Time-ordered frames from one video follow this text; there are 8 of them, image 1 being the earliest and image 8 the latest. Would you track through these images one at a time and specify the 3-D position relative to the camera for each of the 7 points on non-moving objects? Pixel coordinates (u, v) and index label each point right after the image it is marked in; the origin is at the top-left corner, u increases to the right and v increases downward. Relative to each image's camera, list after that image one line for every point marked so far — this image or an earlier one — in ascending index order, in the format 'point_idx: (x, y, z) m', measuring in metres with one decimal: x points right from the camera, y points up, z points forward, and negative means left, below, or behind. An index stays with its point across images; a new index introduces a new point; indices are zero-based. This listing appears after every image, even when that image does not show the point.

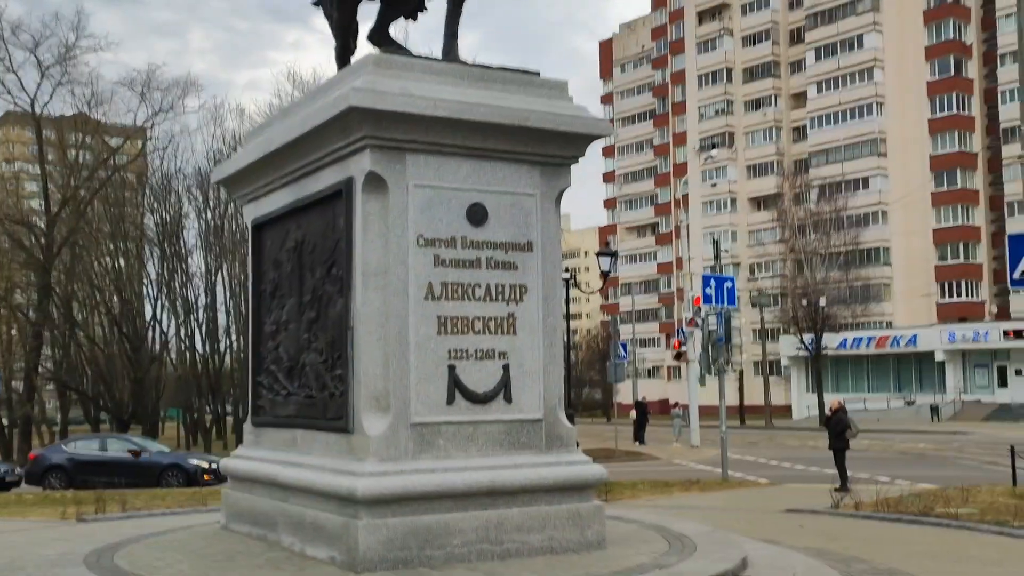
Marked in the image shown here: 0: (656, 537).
0: (+1.3, -2.3, +9.9) m
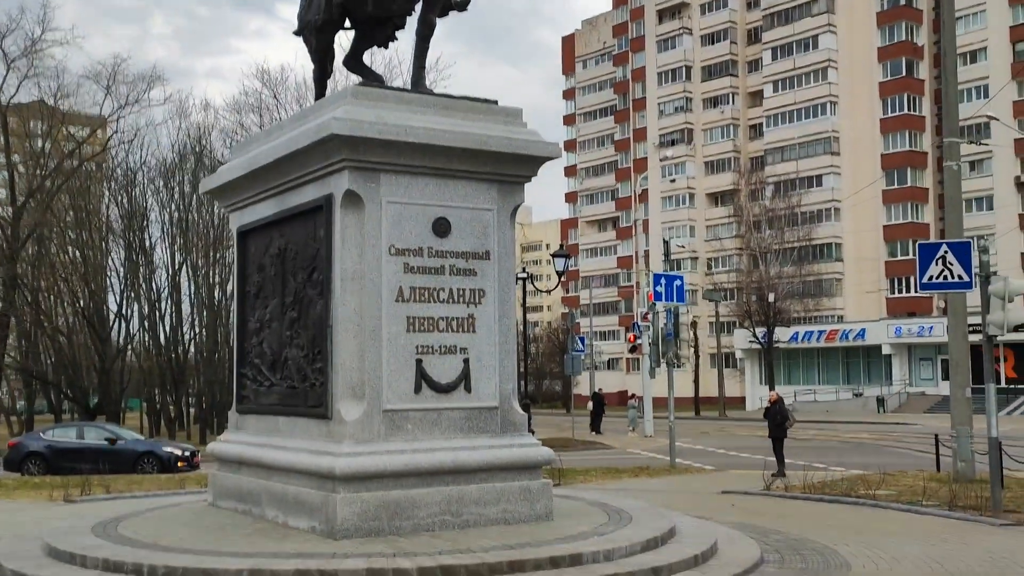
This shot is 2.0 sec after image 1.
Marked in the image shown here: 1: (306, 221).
0: (+0.9, -2.3, +11.2) m
1: (-2.0, +0.7, +10.7) m
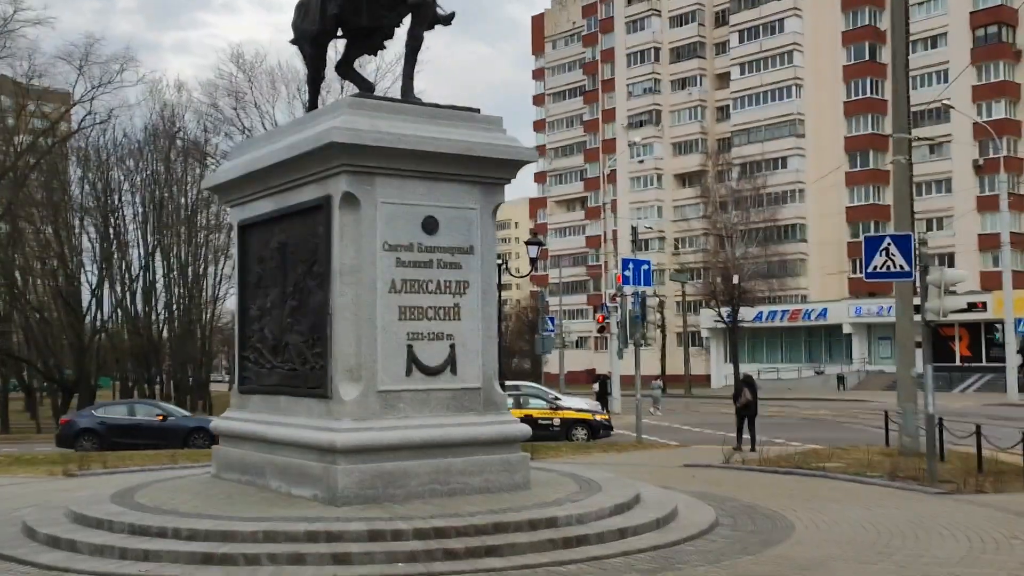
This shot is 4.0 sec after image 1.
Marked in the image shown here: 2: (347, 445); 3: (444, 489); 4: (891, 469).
0: (+0.7, -2.2, +12.4) m
1: (-2.2, +0.8, +11.7) m
2: (-1.6, -1.5, +10.4) m
3: (-0.7, -2.0, +10.9) m
4: (+5.8, -2.8, +16.5) m
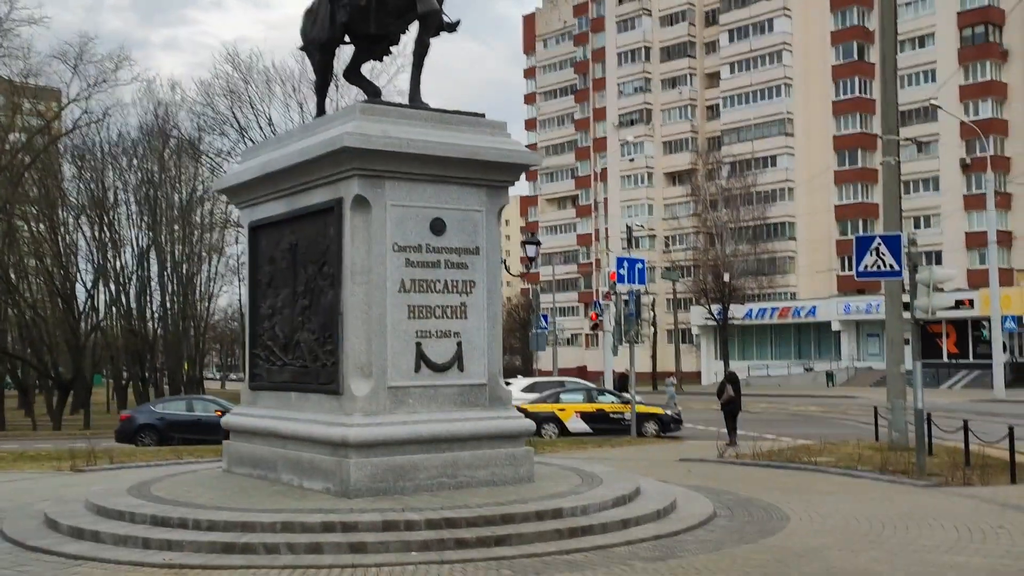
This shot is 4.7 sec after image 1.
0: (+0.7, -2.2, +12.8) m
1: (-2.2, +0.8, +12.0) m
2: (-1.5, -1.5, +10.8) m
3: (-0.6, -2.0, +11.3) m
4: (+5.8, -2.8, +17.0) m
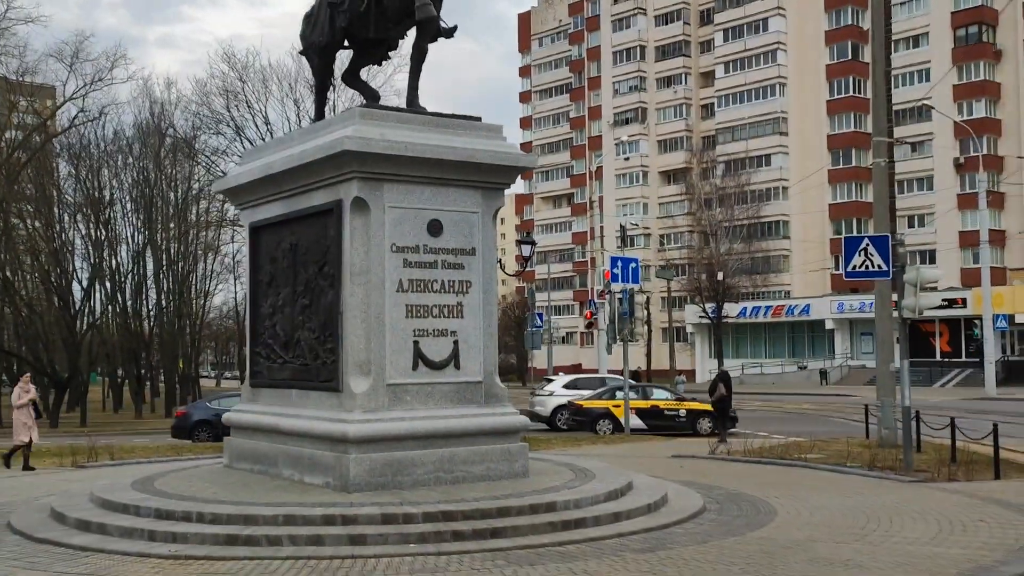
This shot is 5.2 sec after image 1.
0: (+0.6, -2.2, +13.1) m
1: (-2.2, +0.8, +12.3) m
2: (-1.6, -1.5, +11.1) m
3: (-0.7, -2.0, +11.6) m
4: (+5.8, -2.8, +17.3) m
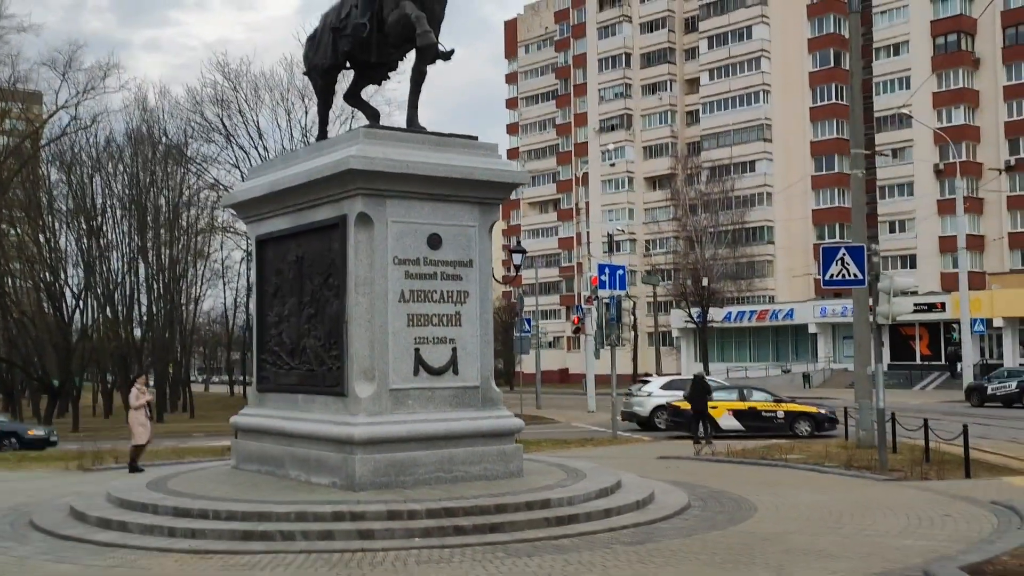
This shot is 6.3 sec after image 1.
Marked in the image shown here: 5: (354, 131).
0: (+0.6, -2.3, +13.8) m
1: (-2.3, +0.6, +13.0) m
2: (-1.6, -1.6, +11.7) m
3: (-0.7, -2.1, +12.3) m
4: (+5.6, -2.9, +18.1) m
5: (-1.9, +1.8, +12.6) m
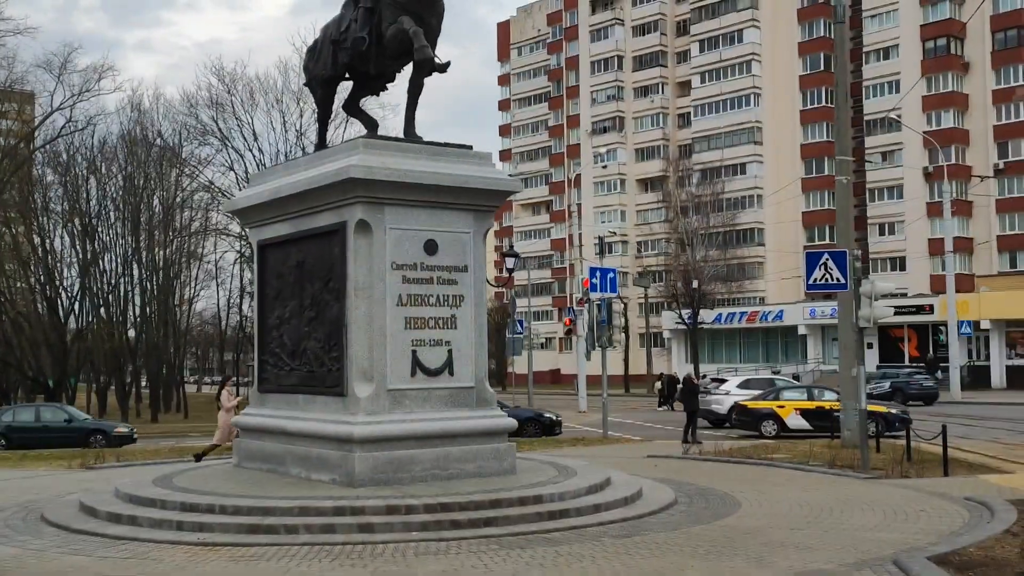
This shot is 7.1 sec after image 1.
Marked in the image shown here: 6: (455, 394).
0: (+0.5, -2.4, +14.3) m
1: (-2.4, +0.6, +13.5) m
2: (-1.7, -1.7, +12.2) m
3: (-0.8, -2.2, +12.8) m
4: (+5.5, -3.0, +18.6) m
5: (-1.9, +1.8, +13.1) m
6: (-0.7, -1.3, +13.3) m
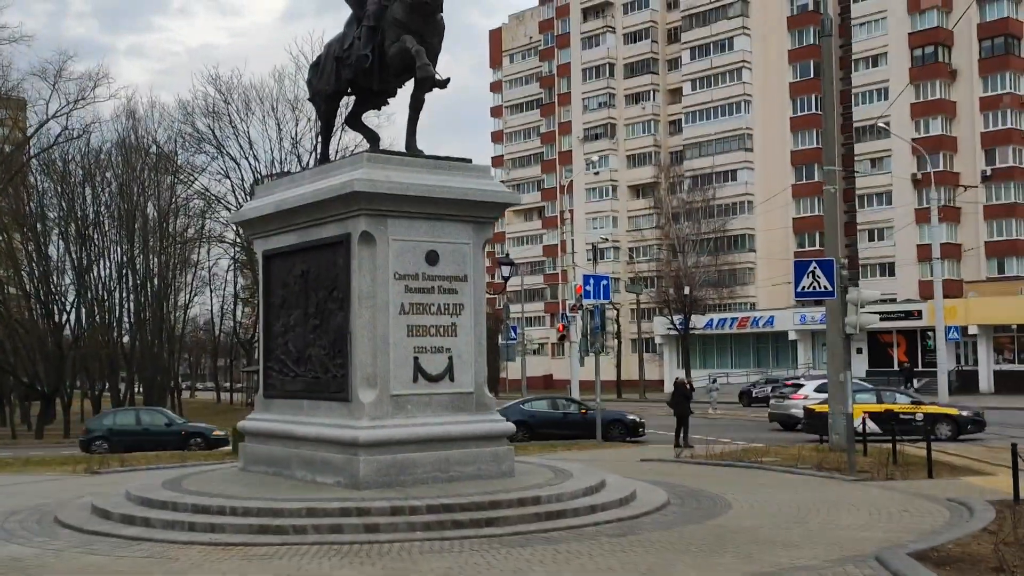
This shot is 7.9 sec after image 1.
0: (+0.5, -2.5, +14.8) m
1: (-2.4, +0.5, +13.9) m
2: (-1.7, -1.8, +12.7) m
3: (-0.8, -2.3, +13.2) m
4: (+5.5, -3.1, +19.1) m
5: (-2.0, +1.7, +13.6) m
6: (-0.7, -1.4, +13.7) m
